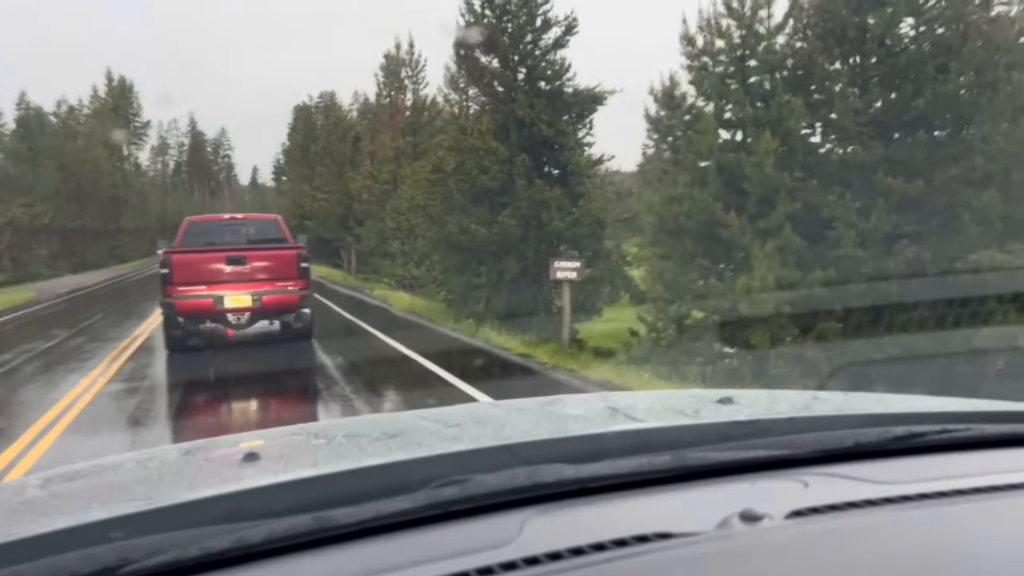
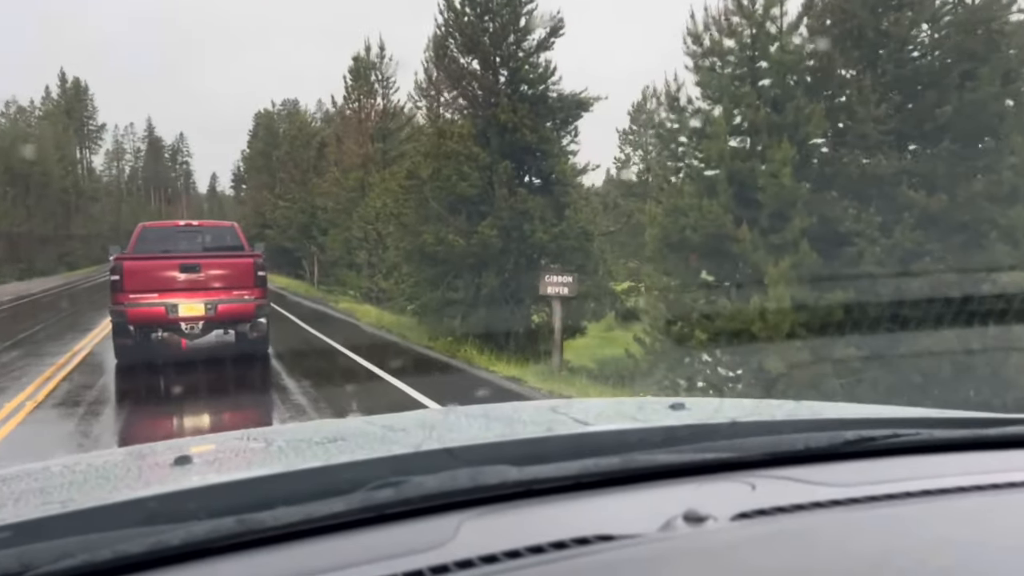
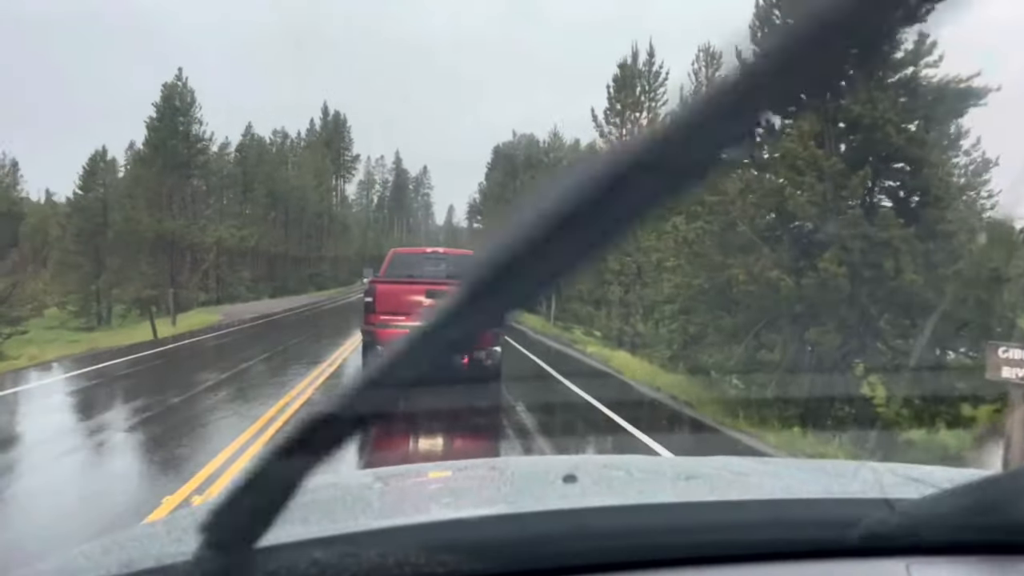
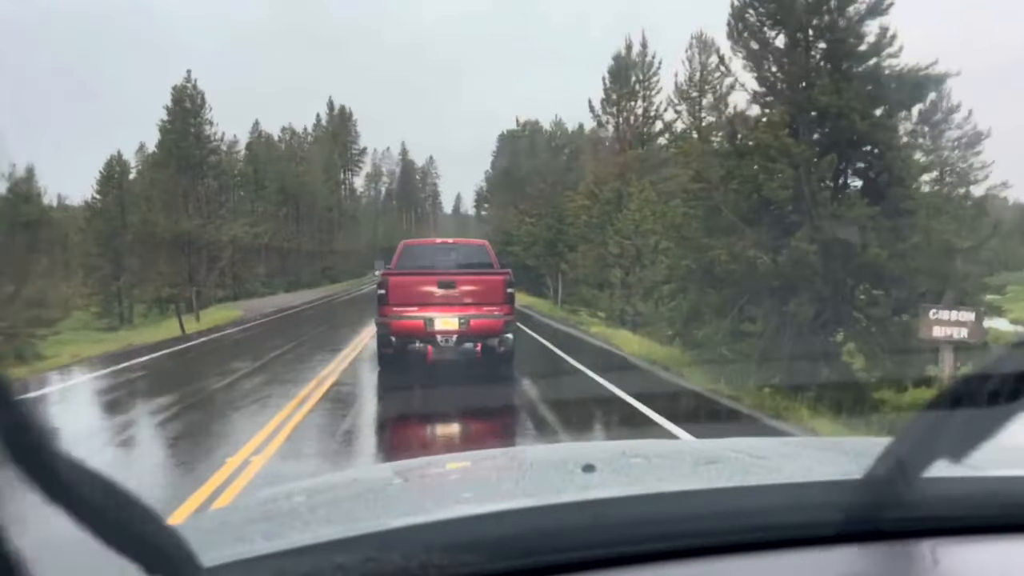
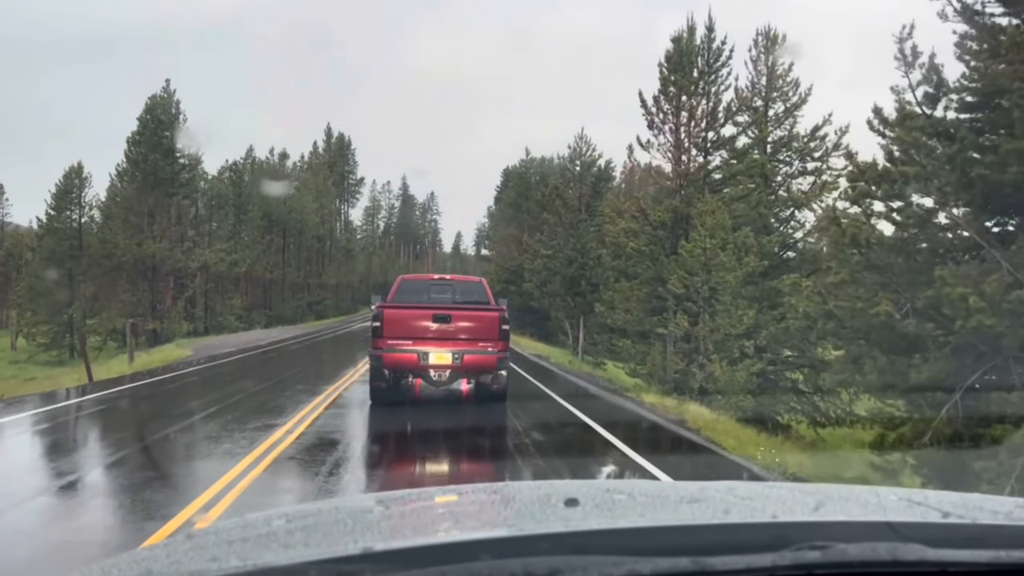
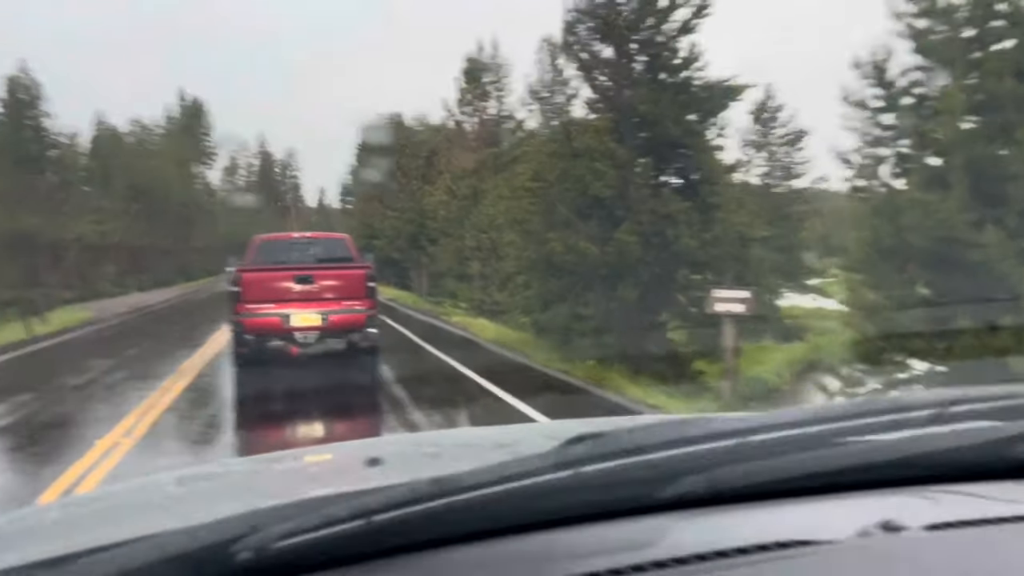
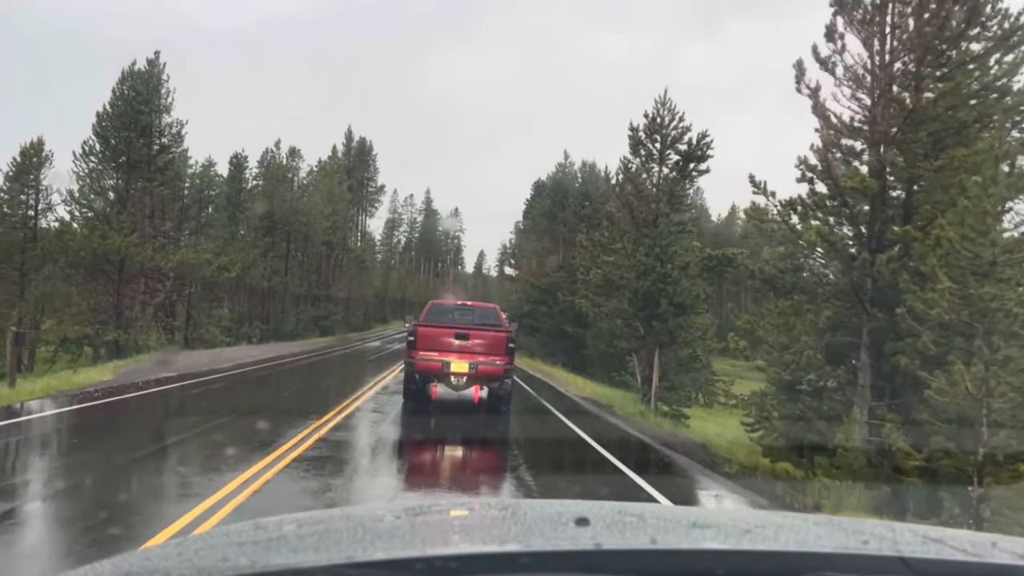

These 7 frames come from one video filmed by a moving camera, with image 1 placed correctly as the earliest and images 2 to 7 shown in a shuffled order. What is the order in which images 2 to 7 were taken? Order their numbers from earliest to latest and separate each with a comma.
2, 6, 4, 3, 5, 7
